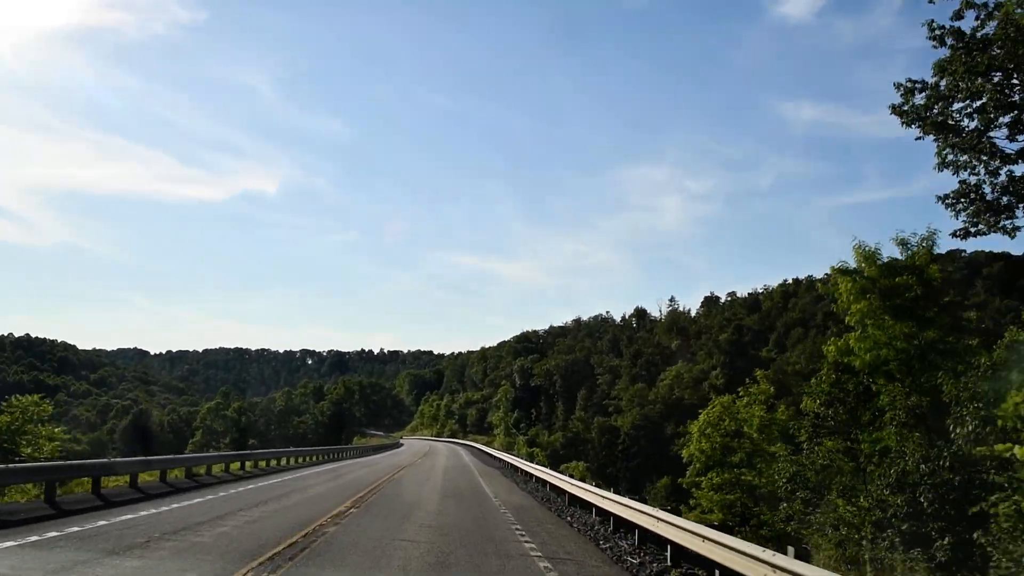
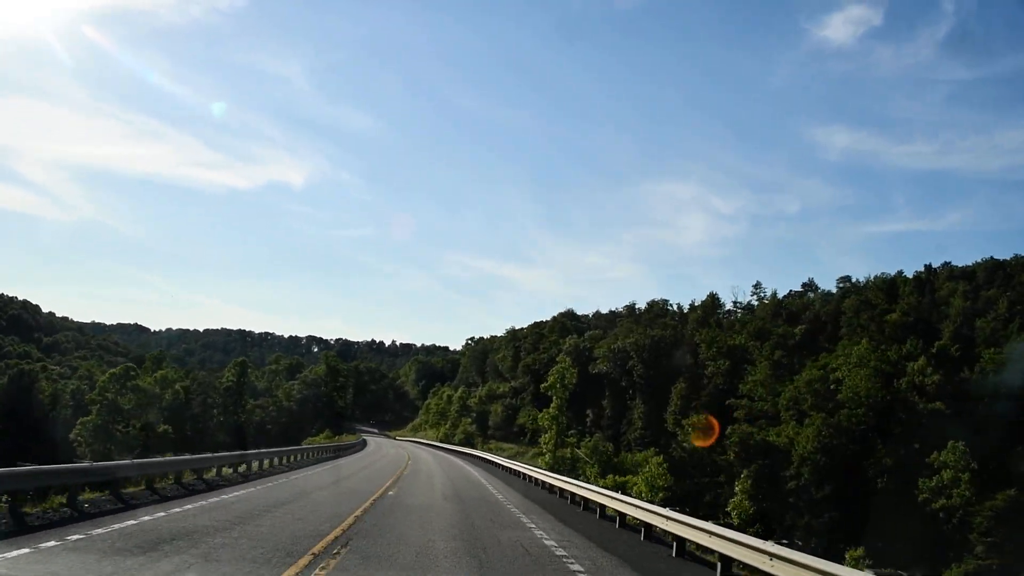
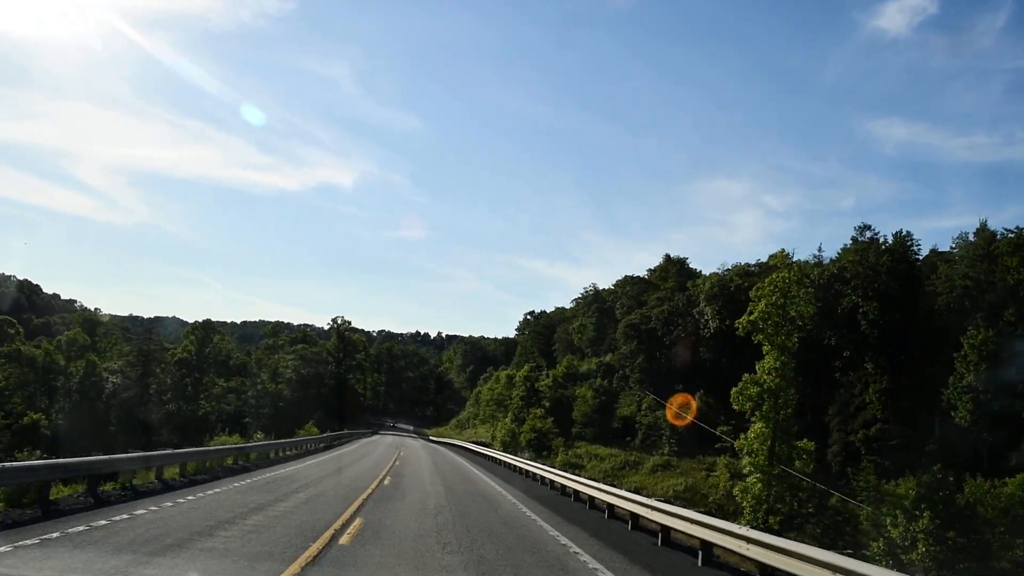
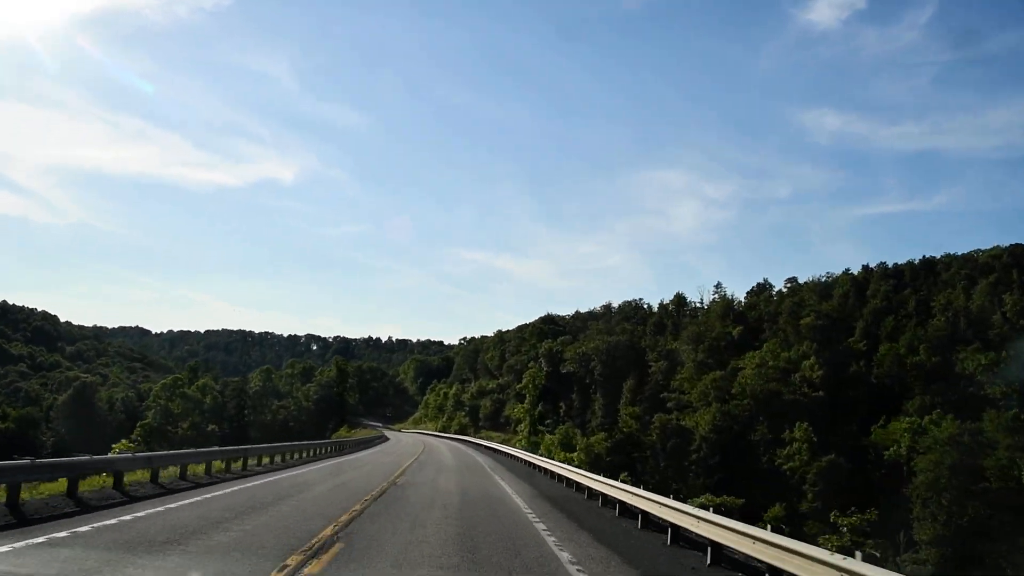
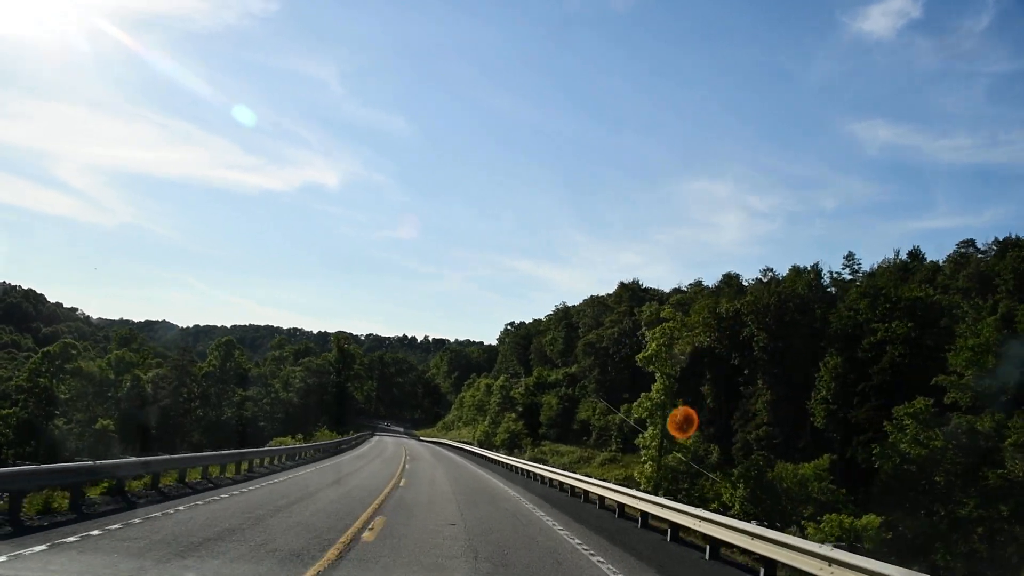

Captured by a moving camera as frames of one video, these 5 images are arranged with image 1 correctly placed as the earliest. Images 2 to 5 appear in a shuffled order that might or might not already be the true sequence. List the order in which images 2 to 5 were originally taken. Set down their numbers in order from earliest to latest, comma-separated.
4, 2, 5, 3
